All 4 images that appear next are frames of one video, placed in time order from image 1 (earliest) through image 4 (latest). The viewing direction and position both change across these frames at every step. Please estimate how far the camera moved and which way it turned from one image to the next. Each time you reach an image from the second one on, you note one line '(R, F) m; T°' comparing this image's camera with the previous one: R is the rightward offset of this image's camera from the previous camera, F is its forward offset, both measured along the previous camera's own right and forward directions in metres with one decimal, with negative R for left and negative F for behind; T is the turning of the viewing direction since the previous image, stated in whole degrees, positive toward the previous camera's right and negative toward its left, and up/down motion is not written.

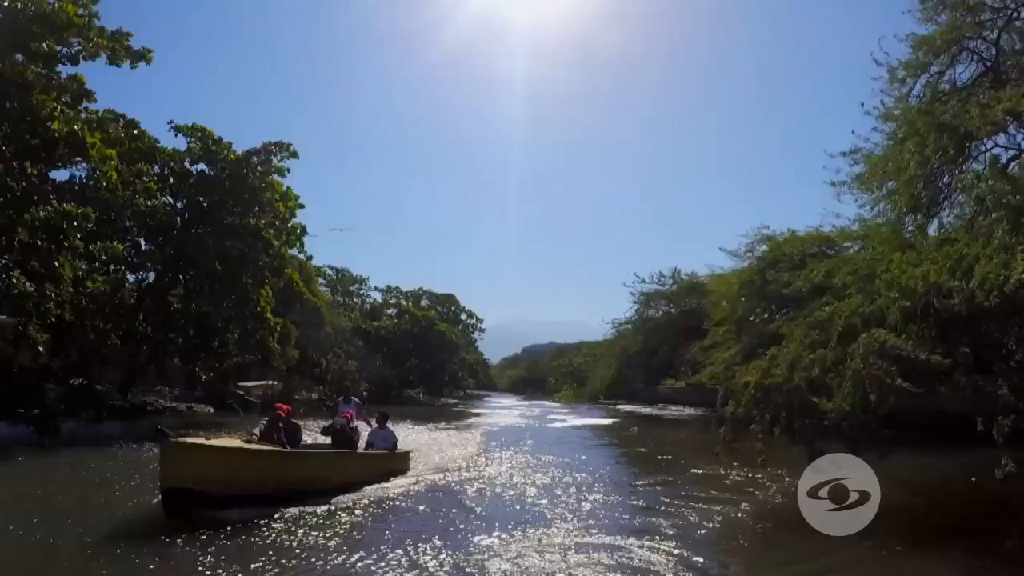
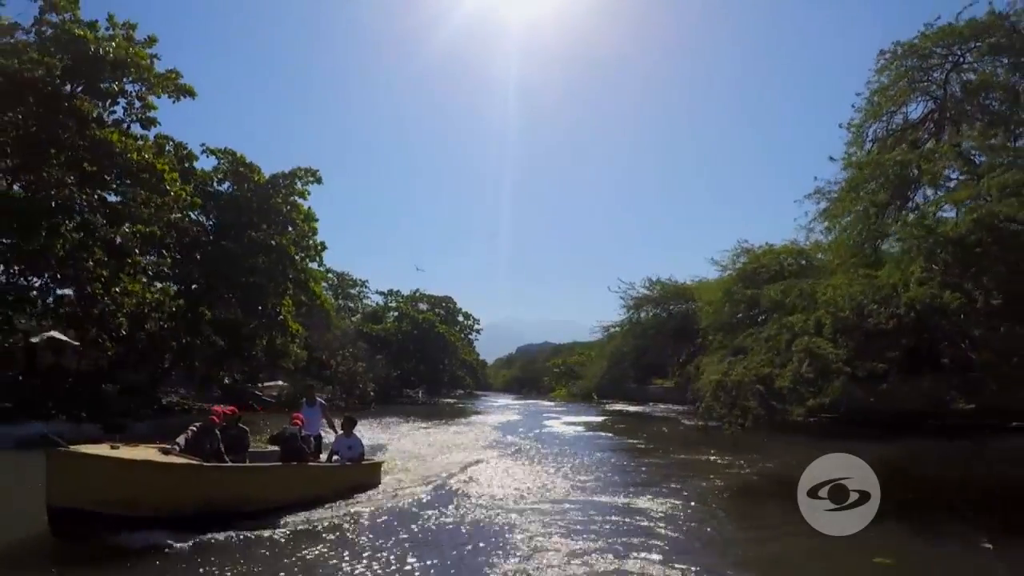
(-0.1, -0.6) m; +1°
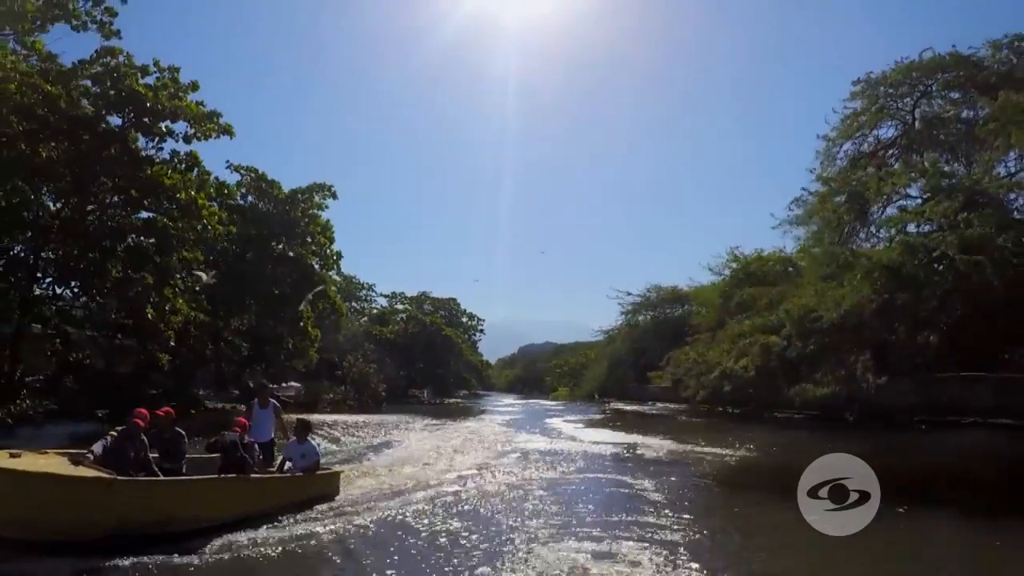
(0.0, -0.5) m; 0°
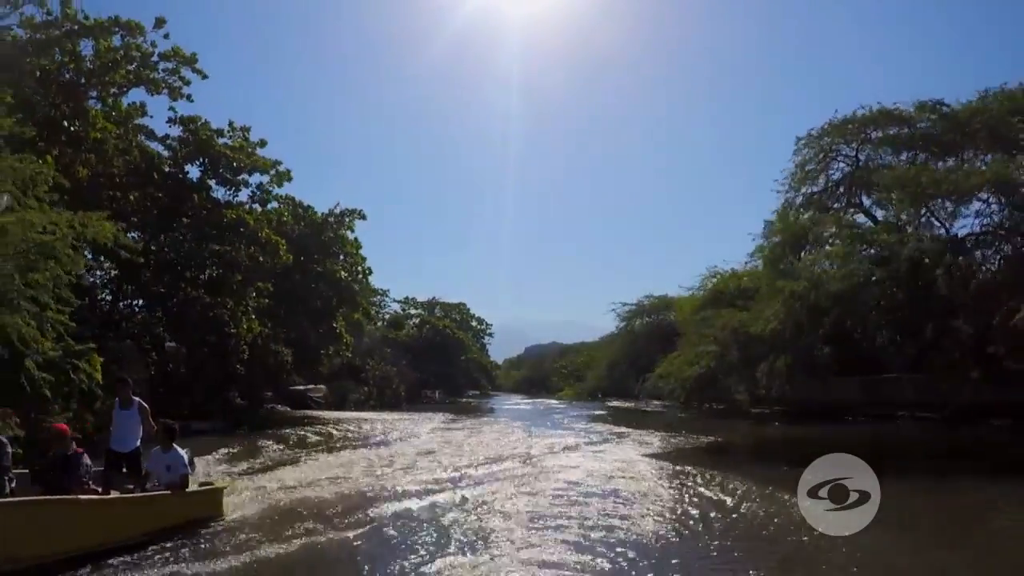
(0.0, -1.2) m; 0°
